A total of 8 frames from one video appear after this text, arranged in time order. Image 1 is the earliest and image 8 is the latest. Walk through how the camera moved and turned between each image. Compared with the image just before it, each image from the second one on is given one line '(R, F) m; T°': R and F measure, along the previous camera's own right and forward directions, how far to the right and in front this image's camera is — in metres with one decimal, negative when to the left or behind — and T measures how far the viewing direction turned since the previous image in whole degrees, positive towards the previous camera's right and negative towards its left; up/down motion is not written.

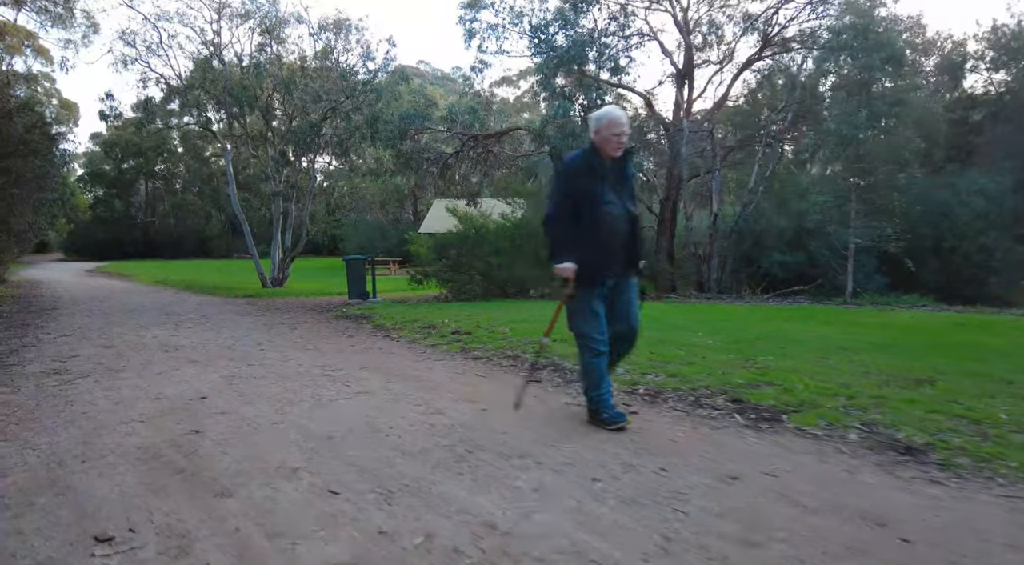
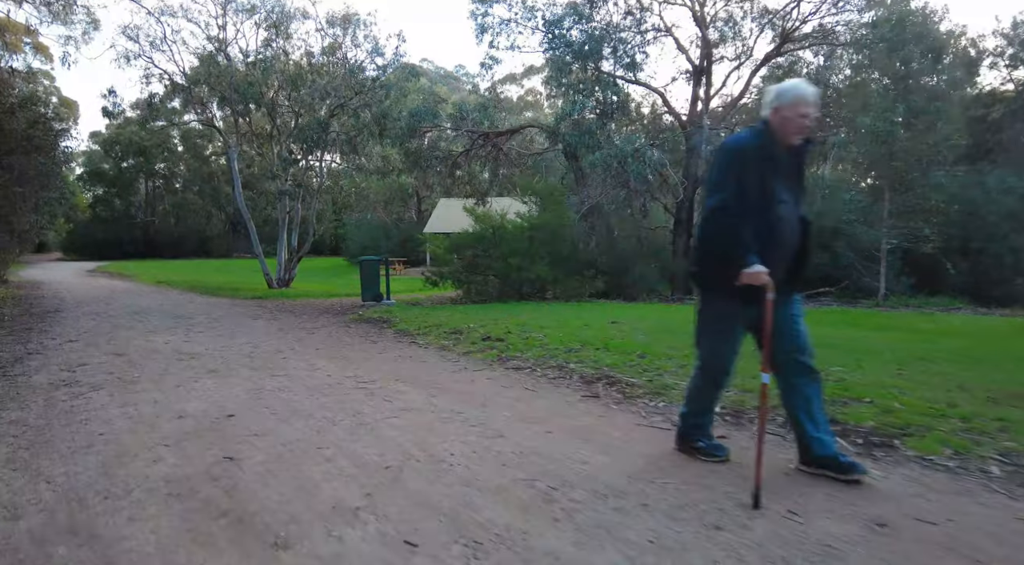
(-0.5, +0.5) m; 0°
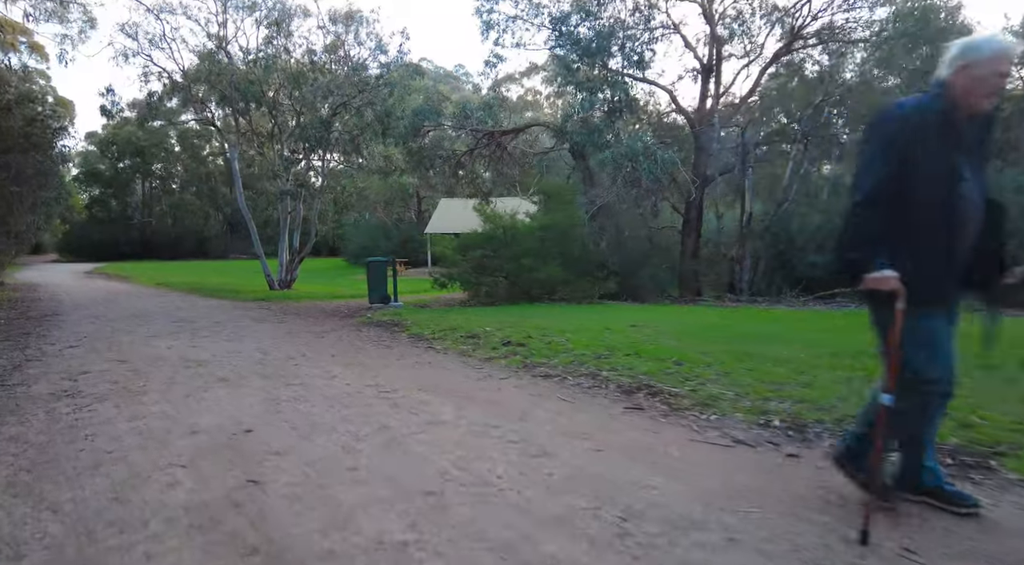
(-0.3, +0.4) m; 0°
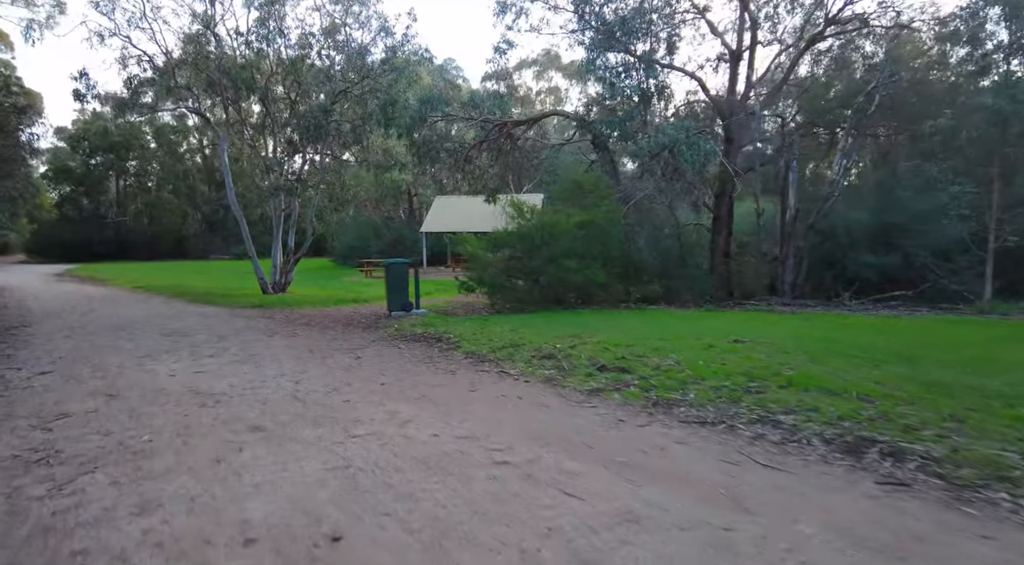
(-1.3, +1.8) m; +2°
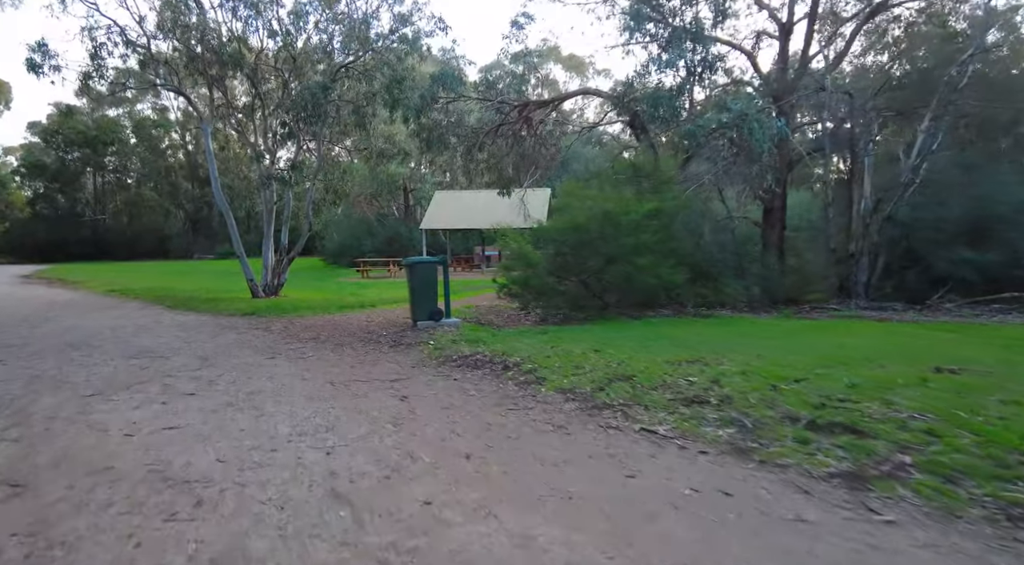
(-1.2, +2.6) m; +1°
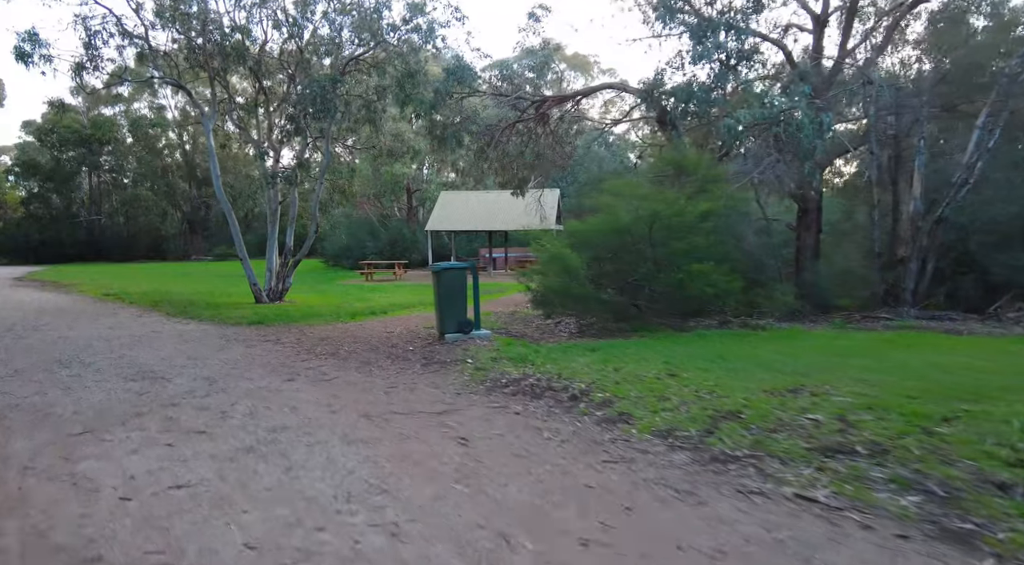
(-0.7, +1.1) m; 0°
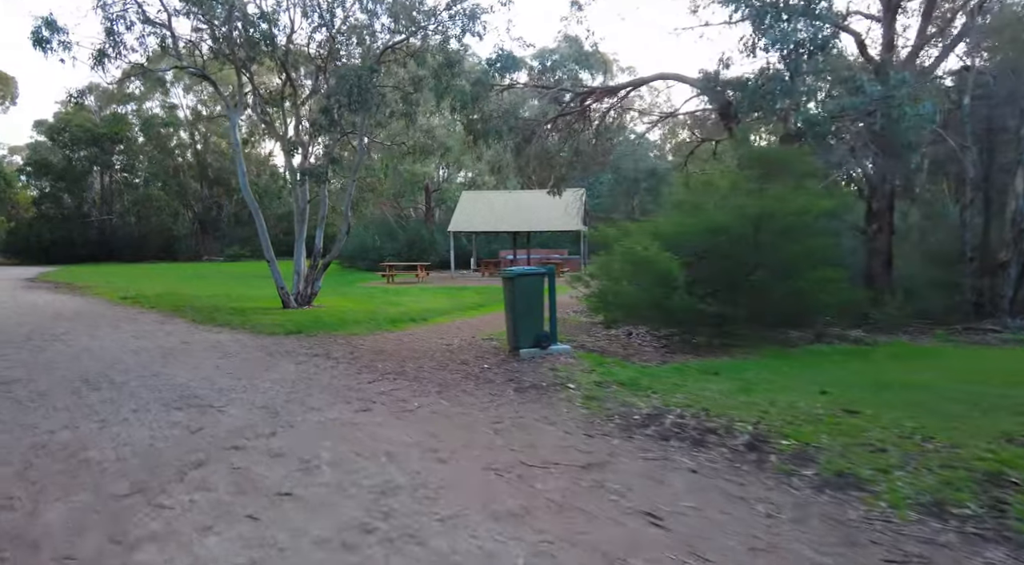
(-1.1, +1.3) m; -1°
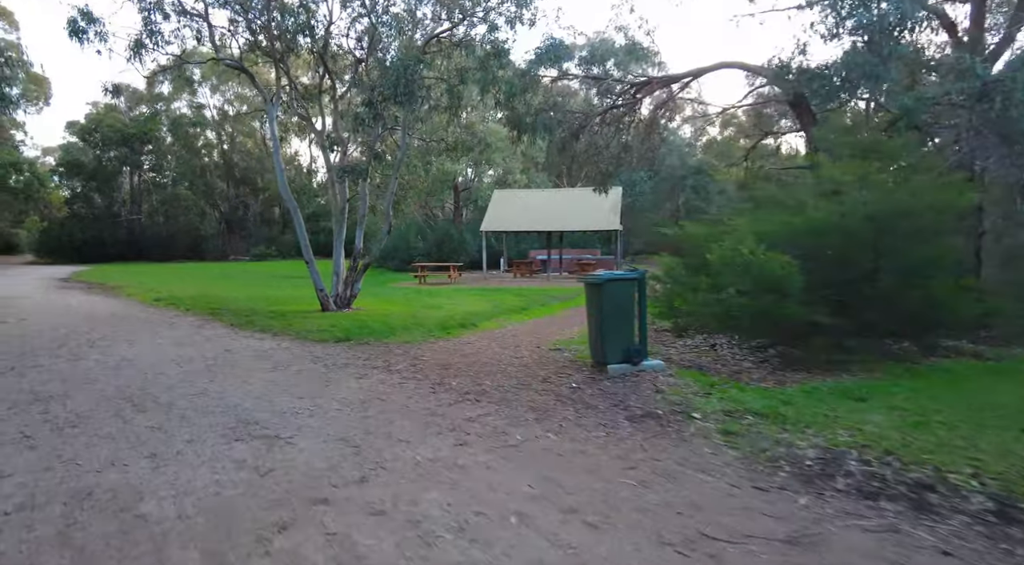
(-0.9, +1.0) m; -2°
